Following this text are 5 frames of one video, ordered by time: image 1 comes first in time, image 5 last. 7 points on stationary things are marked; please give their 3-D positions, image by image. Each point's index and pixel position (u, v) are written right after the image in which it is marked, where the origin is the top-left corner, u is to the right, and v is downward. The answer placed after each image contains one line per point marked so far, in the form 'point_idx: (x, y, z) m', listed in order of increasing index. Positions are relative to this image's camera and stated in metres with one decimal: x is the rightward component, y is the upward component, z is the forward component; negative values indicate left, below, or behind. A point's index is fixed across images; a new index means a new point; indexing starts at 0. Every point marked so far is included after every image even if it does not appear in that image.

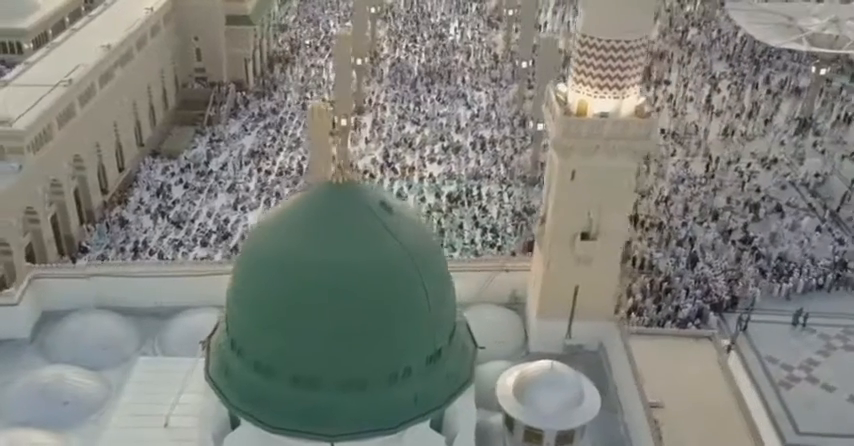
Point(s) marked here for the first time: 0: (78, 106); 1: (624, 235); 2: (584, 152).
0: (-7.4, +2.5, +19.1) m
1: (+2.9, -0.2, +13.4) m
2: (+2.2, +1.0, +12.7) m
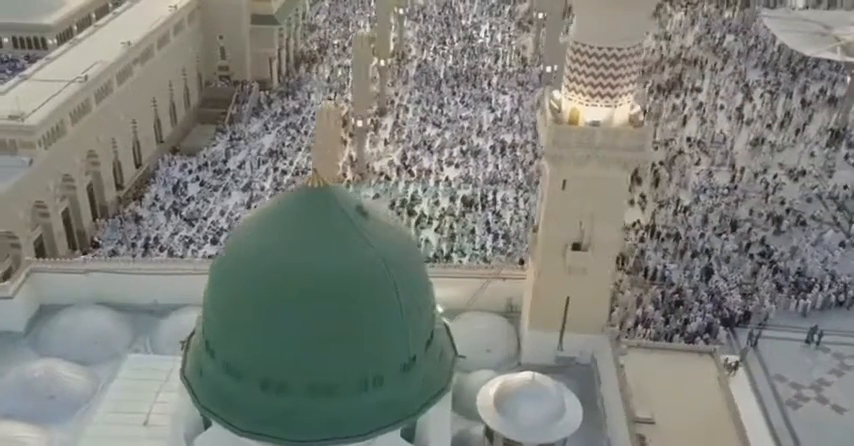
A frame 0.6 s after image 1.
0: (-7.1, +2.6, +19.3) m
1: (+2.7, -0.3, +13.1) m
2: (+2.1, +0.9, +12.5) m
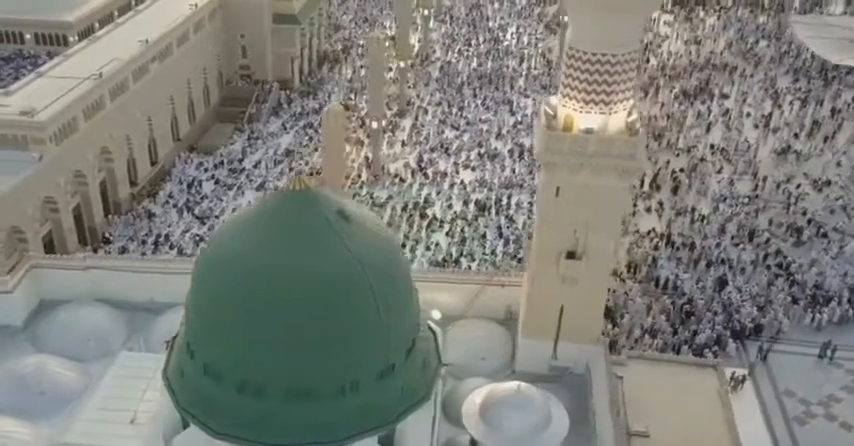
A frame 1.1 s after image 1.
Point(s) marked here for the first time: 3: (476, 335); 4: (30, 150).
0: (-6.9, +2.7, +19.5) m
1: (+2.6, -0.5, +12.9) m
2: (+1.9, +0.7, +12.3) m
3: (+0.8, -1.7, +14.0) m
4: (-7.5, +1.4, +17.1) m
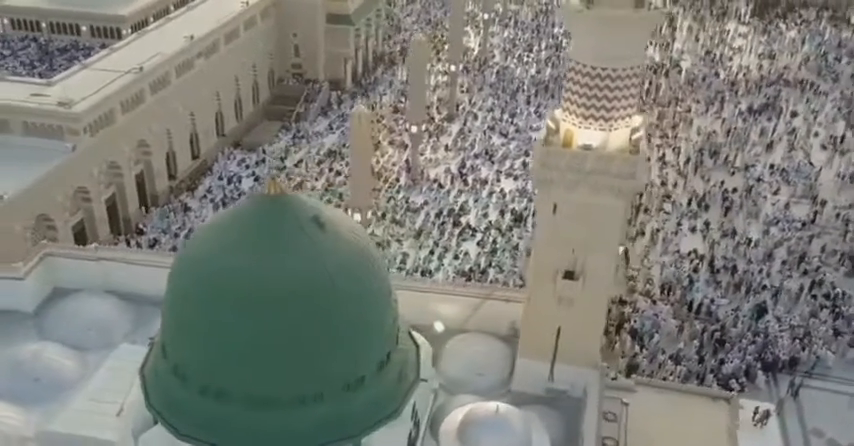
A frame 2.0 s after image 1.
0: (-6.1, +2.9, +19.9) m
1: (+2.5, -0.8, +12.4) m
2: (+1.8, +0.5, +11.8) m
3: (+0.7, -1.9, +13.7) m
4: (-7.1, +1.6, +17.6) m
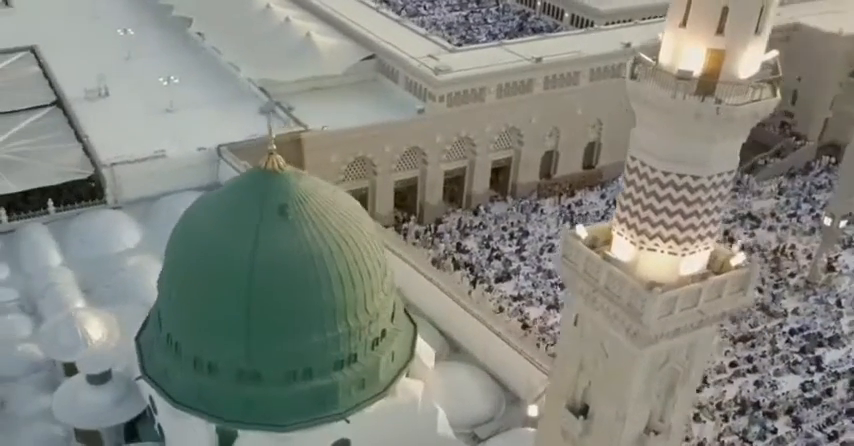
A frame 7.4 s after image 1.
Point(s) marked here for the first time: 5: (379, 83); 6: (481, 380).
0: (+2.6, +3.0, +19.8) m
1: (+1.9, -2.2, +9.1) m
2: (+1.5, -0.7, +8.9) m
3: (+1.2, -2.9, +11.4) m
4: (0.0, +2.6, +19.0) m
5: (-1.0, +3.1, +19.9) m
6: (+0.7, -2.2, +12.4) m
